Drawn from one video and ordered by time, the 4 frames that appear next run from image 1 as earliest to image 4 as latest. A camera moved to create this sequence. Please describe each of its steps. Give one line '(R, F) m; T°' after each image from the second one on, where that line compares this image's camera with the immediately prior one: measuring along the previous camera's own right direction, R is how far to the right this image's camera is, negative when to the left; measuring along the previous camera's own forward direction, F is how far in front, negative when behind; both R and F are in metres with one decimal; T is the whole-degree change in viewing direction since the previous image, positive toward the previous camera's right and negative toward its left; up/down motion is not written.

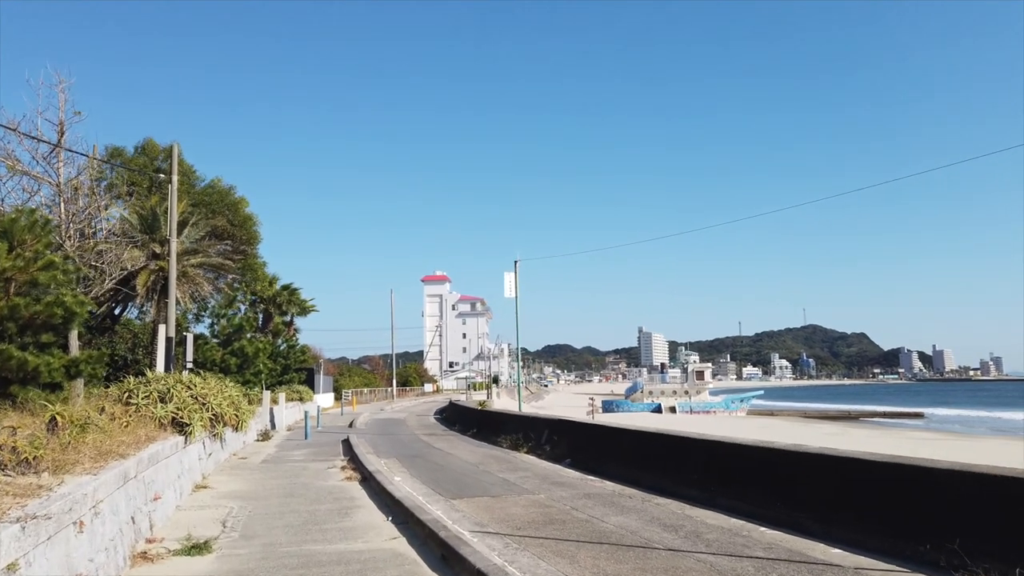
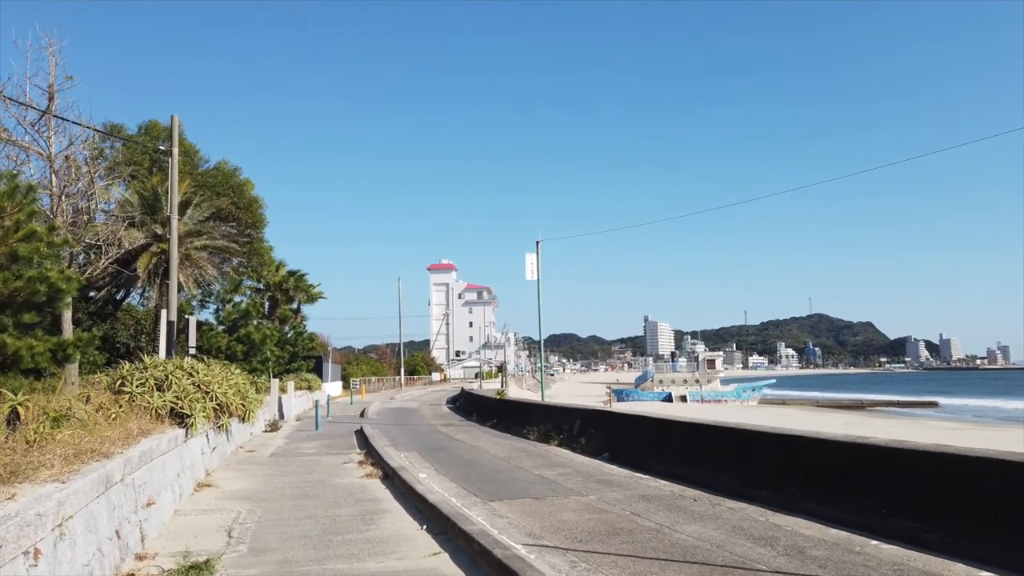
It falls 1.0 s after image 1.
(-0.5, +1.5) m; 0°
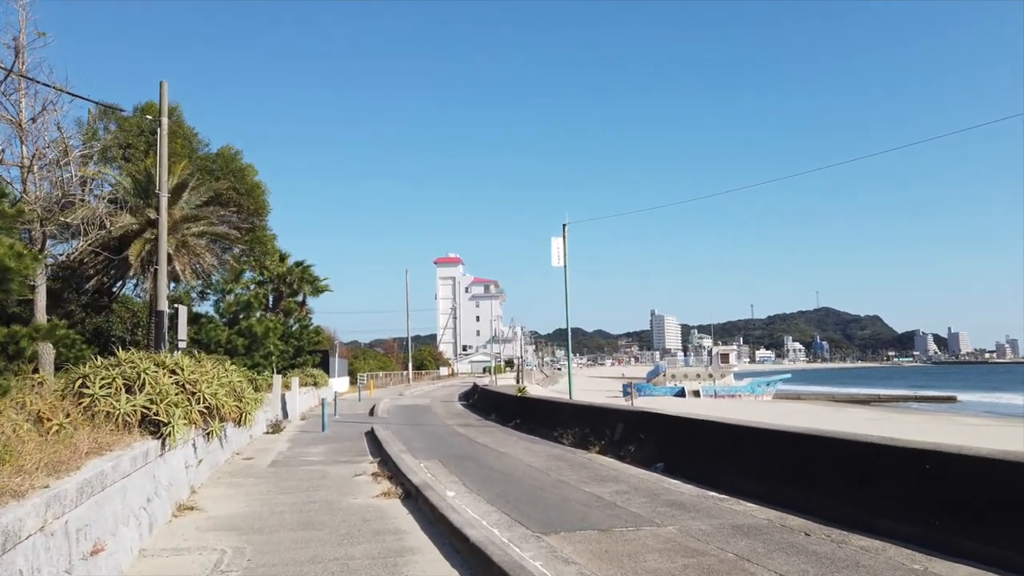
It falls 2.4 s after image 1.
(-0.6, +2.2) m; 0°
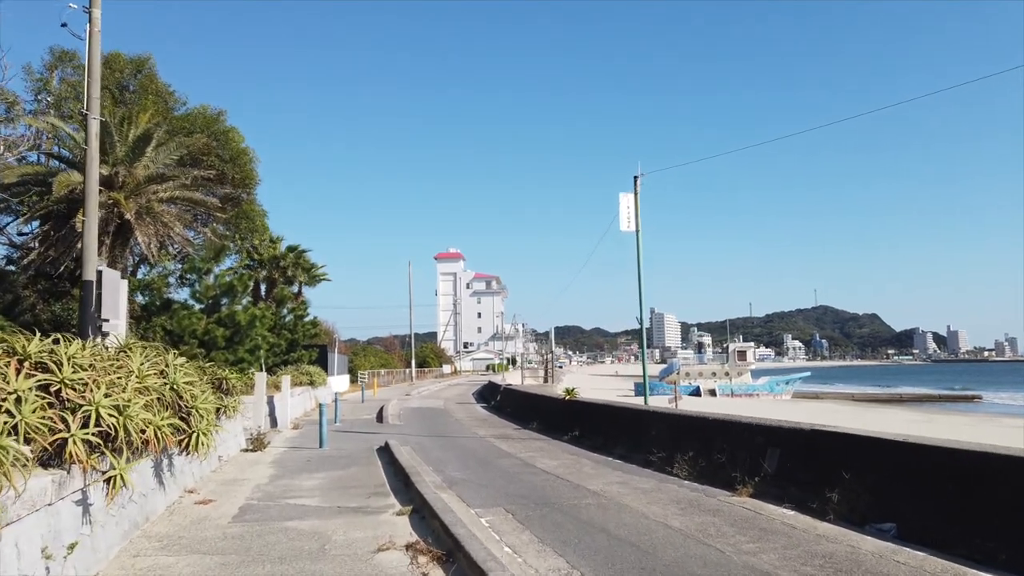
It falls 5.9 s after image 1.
(-1.3, +5.5) m; 0°
